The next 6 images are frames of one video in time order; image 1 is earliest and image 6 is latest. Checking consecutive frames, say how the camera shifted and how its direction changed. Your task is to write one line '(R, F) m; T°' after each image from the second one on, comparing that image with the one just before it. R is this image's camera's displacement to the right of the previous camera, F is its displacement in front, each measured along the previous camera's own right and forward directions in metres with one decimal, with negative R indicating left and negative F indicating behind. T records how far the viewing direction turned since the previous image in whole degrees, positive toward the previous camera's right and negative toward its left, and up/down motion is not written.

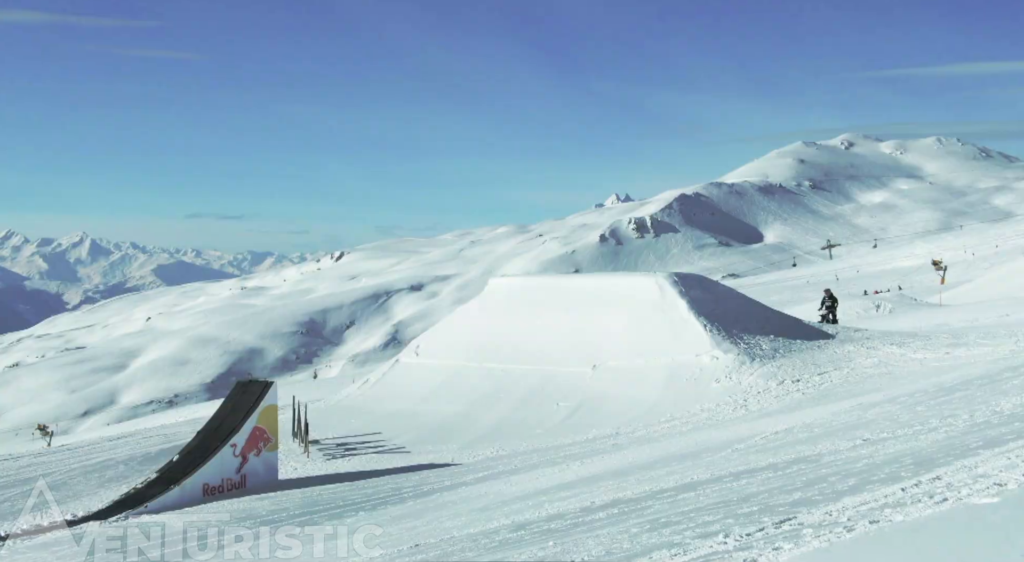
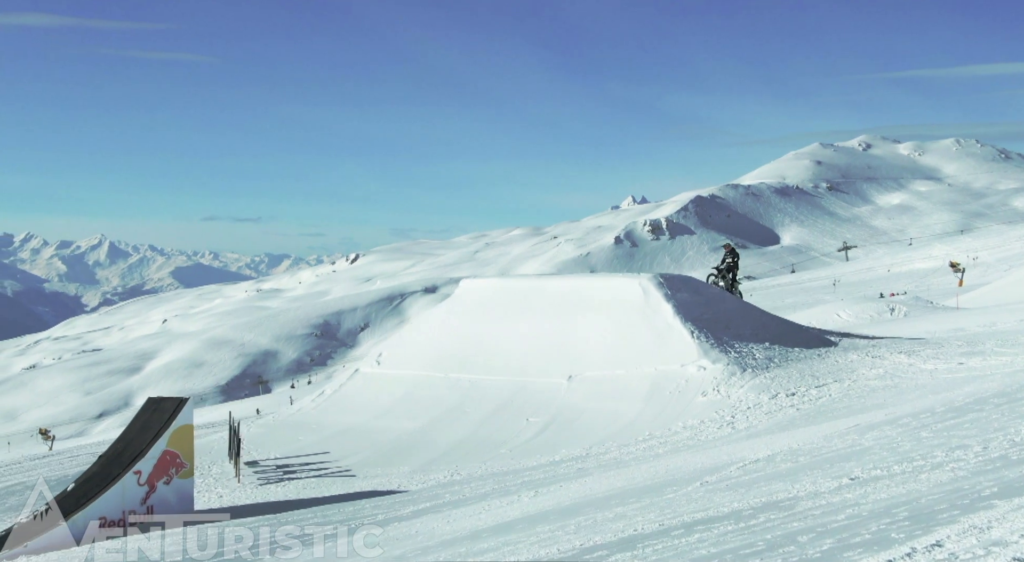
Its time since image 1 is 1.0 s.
(+1.6, +4.0) m; -1°
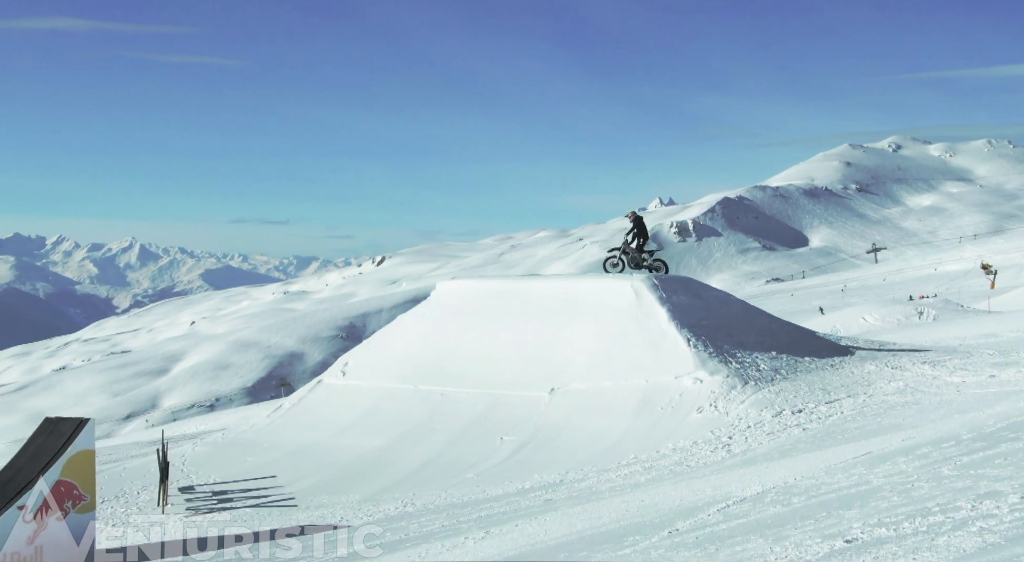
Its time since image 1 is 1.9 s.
(+1.5, +4.0) m; -1°
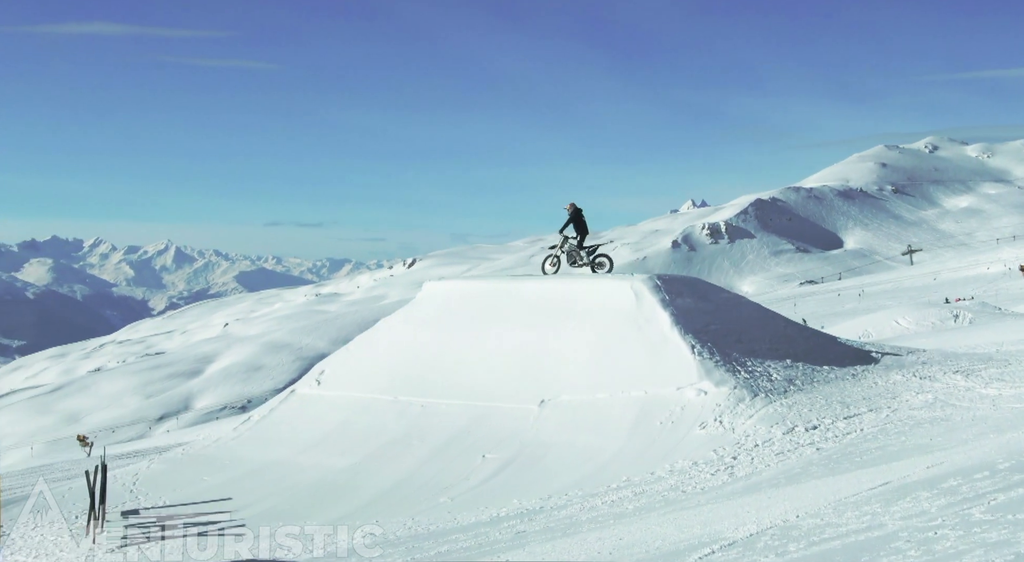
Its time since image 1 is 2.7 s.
(+1.2, +3.2) m; -2°
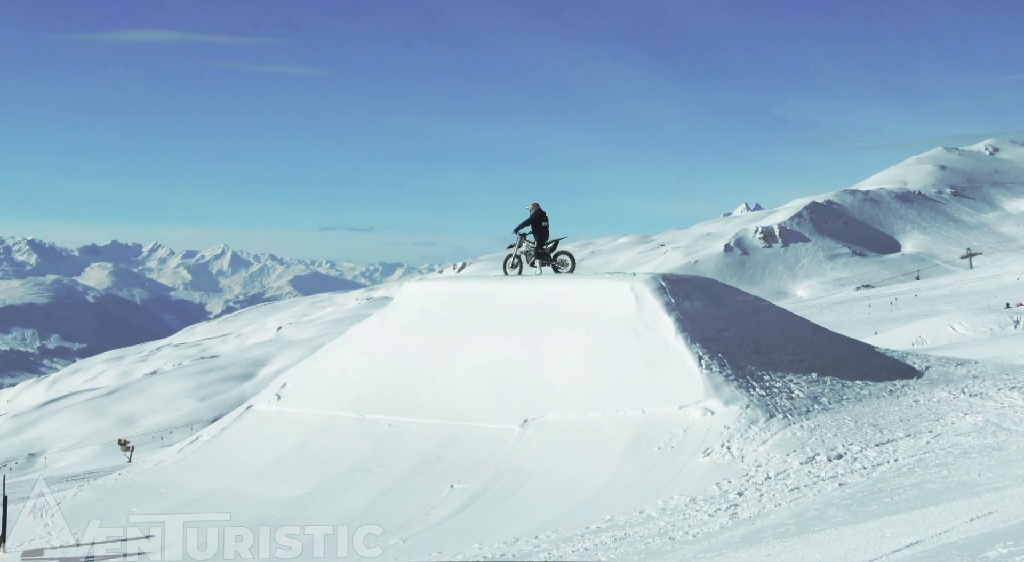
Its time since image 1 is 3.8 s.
(+1.7, +4.3) m; -2°
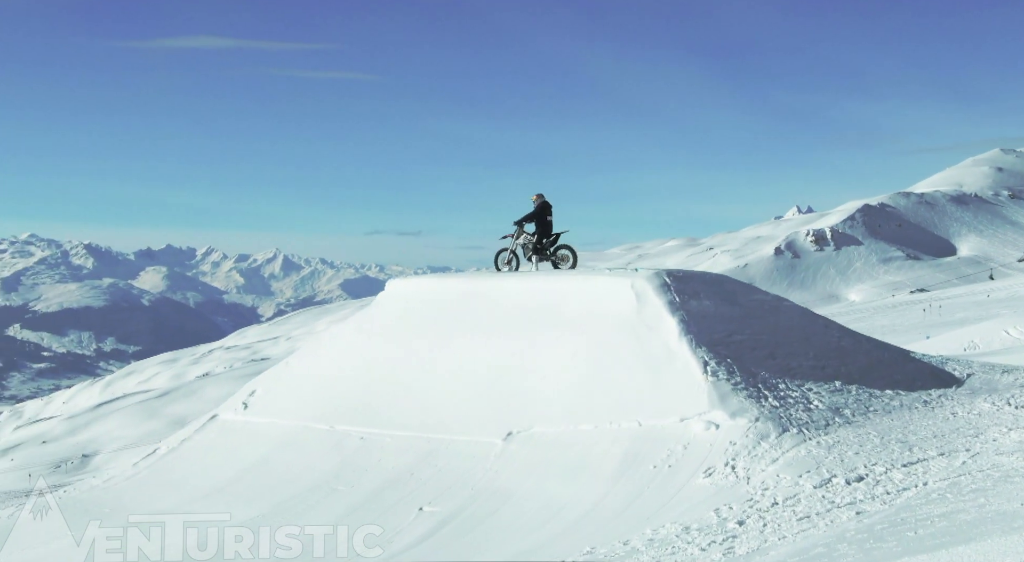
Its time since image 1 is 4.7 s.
(+1.3, +3.0) m; -2°
